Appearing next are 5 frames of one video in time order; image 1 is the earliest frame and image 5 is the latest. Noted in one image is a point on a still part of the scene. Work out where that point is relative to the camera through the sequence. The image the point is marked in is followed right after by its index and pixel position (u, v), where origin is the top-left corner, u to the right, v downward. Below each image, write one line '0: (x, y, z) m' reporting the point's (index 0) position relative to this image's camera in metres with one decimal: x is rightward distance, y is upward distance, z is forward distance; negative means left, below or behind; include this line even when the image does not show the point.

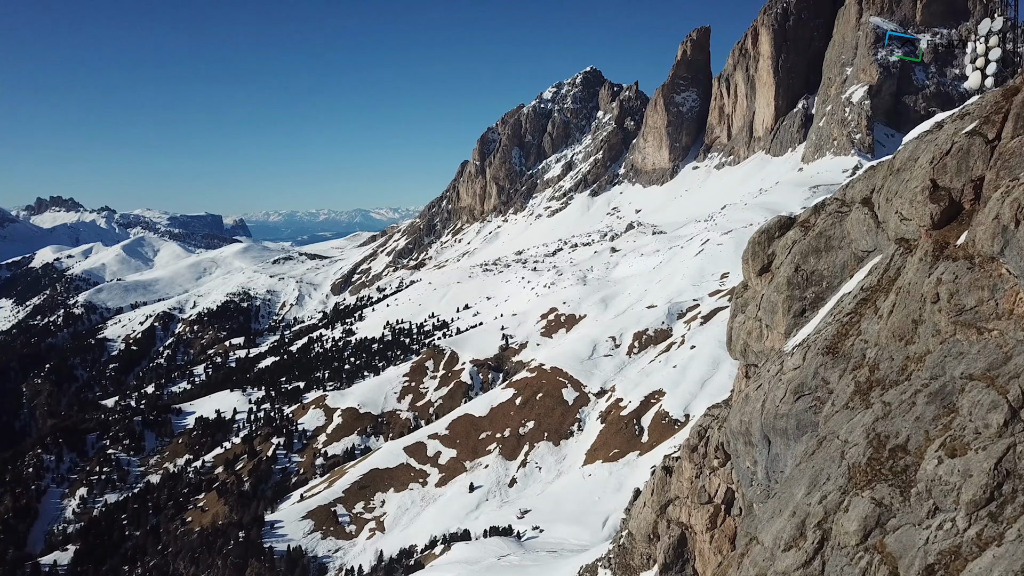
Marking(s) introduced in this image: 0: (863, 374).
0: (+9.5, -2.3, +14.2) m
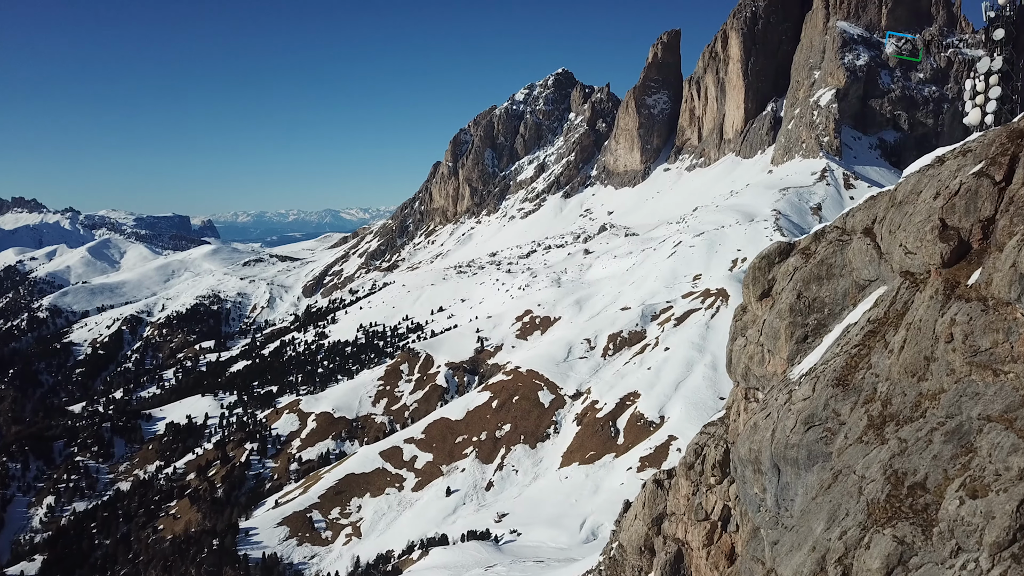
0: (+9.9, -3.3, +14.4) m
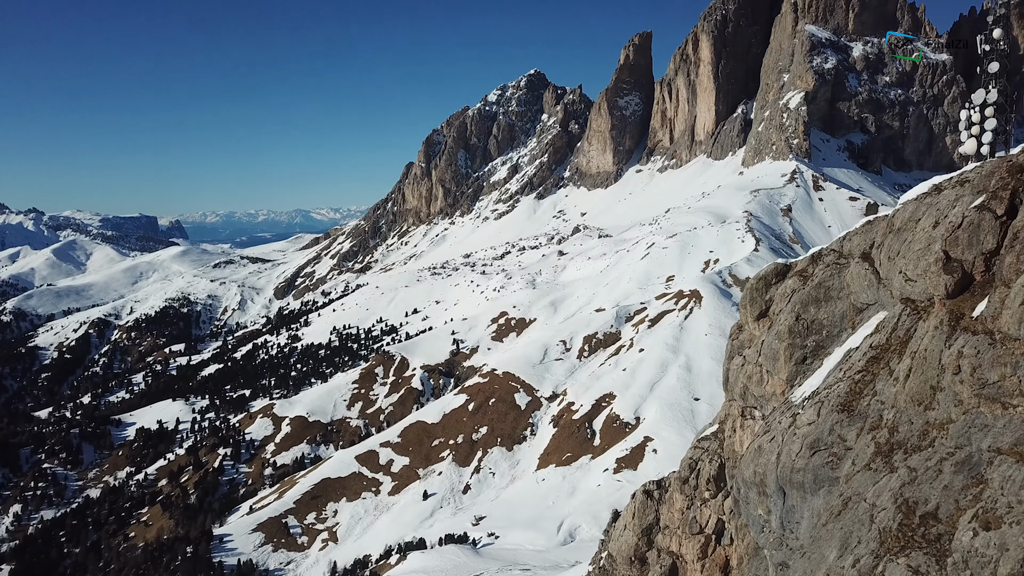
0: (+10.3, -4.1, +14.6) m
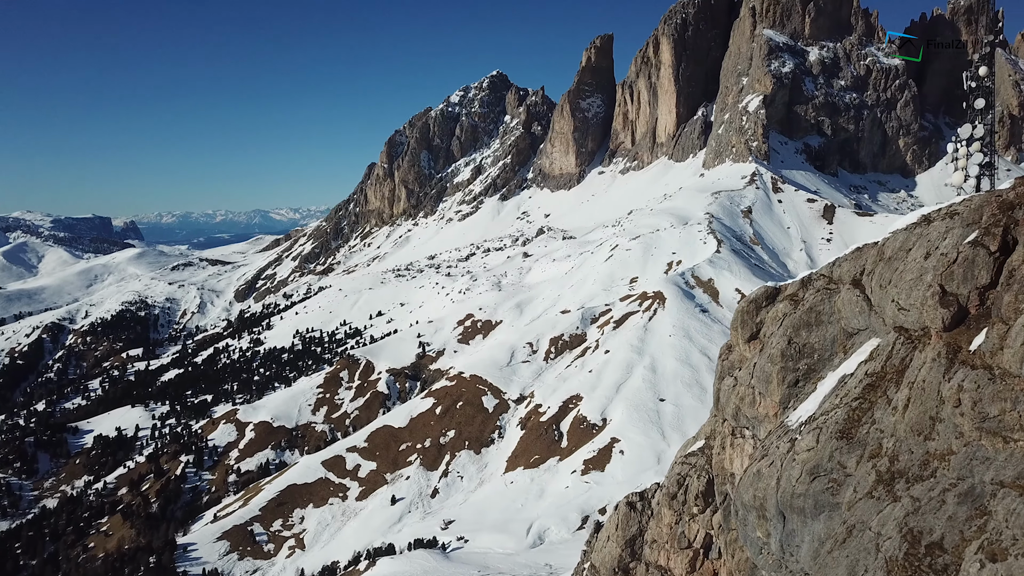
0: (+10.5, -5.0, +14.9) m
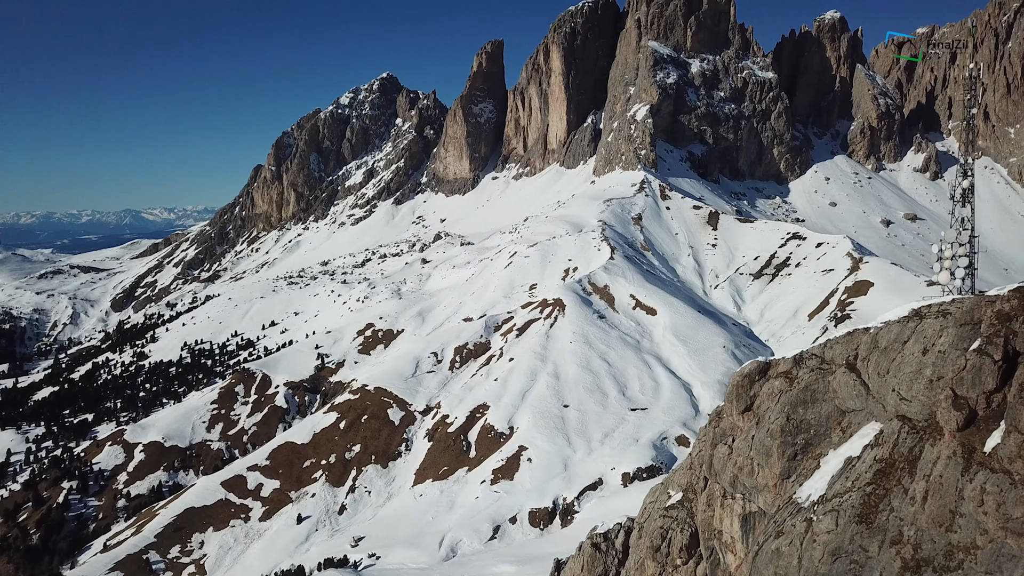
0: (+12.0, -8.0, +16.0) m
